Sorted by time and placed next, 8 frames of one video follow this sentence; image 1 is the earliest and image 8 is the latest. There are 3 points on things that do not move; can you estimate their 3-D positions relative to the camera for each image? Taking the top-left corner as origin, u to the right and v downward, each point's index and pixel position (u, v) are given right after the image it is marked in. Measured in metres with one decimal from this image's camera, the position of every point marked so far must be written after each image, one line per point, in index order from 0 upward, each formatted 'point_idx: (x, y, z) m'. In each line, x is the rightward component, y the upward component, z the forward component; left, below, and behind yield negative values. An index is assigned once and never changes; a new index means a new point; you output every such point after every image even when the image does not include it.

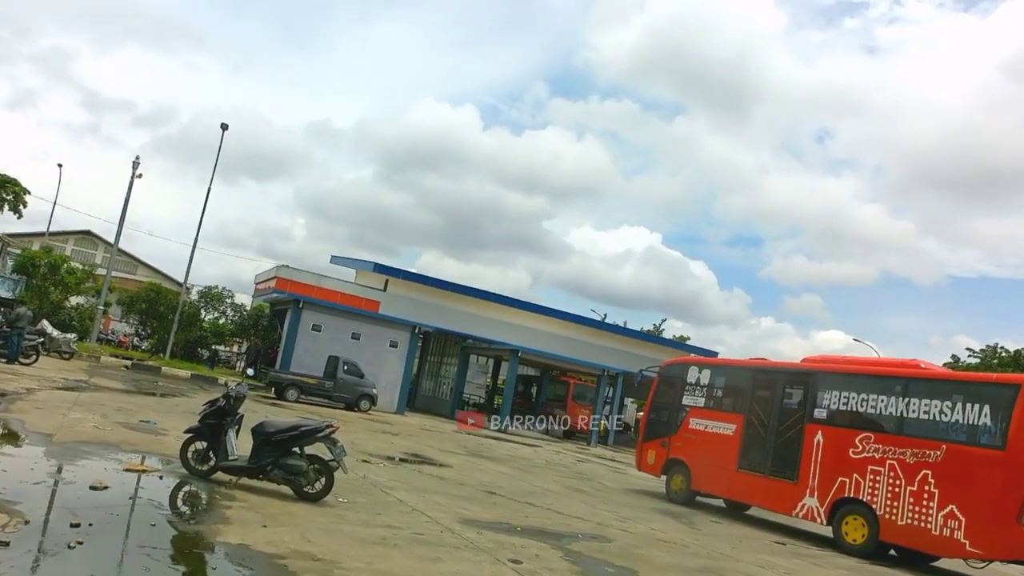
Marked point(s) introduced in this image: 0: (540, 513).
0: (+0.4, -3.0, +10.3) m
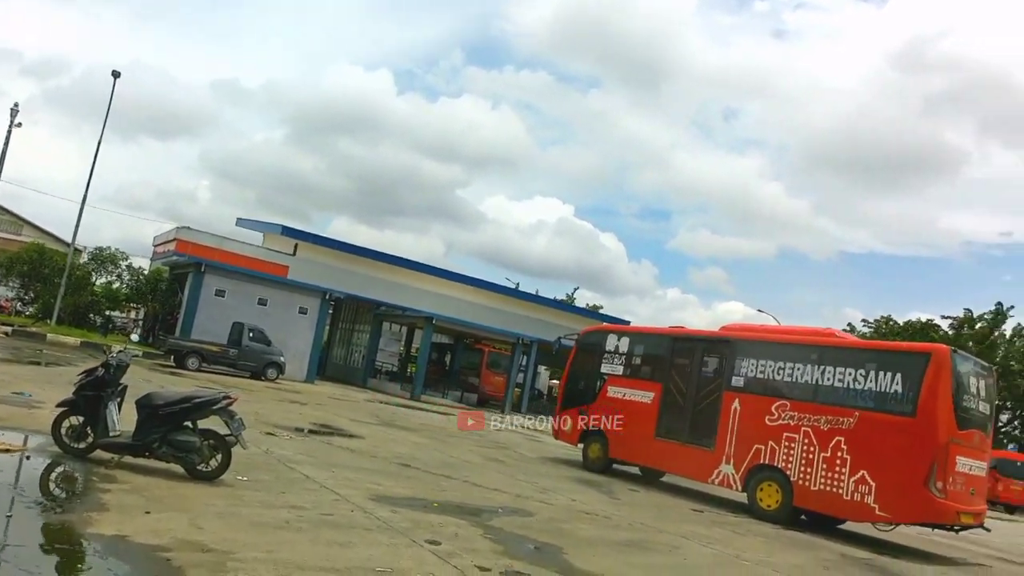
0: (-0.7, -2.5, +9.8) m
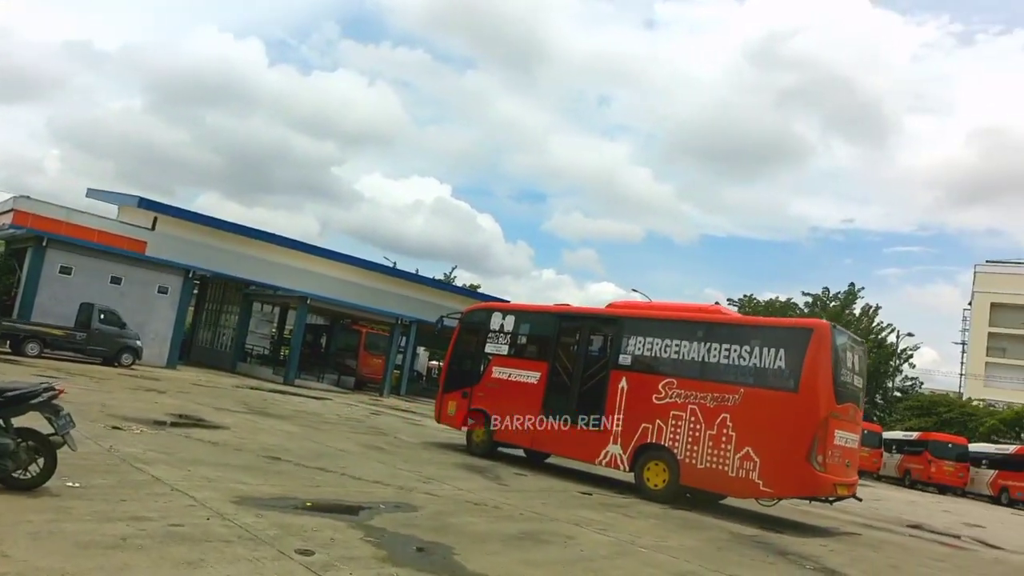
0: (-2.1, -2.2, +9.0) m
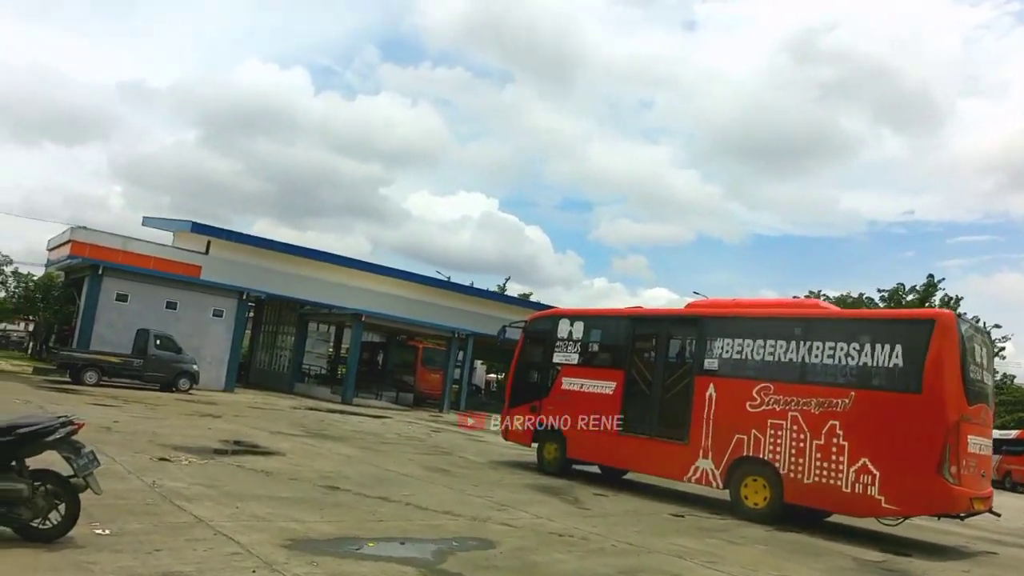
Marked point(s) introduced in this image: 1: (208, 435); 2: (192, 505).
0: (-1.2, -2.3, +8.0) m
1: (-5.1, -2.5, +13.0) m
2: (-3.0, -2.0, +7.1) m
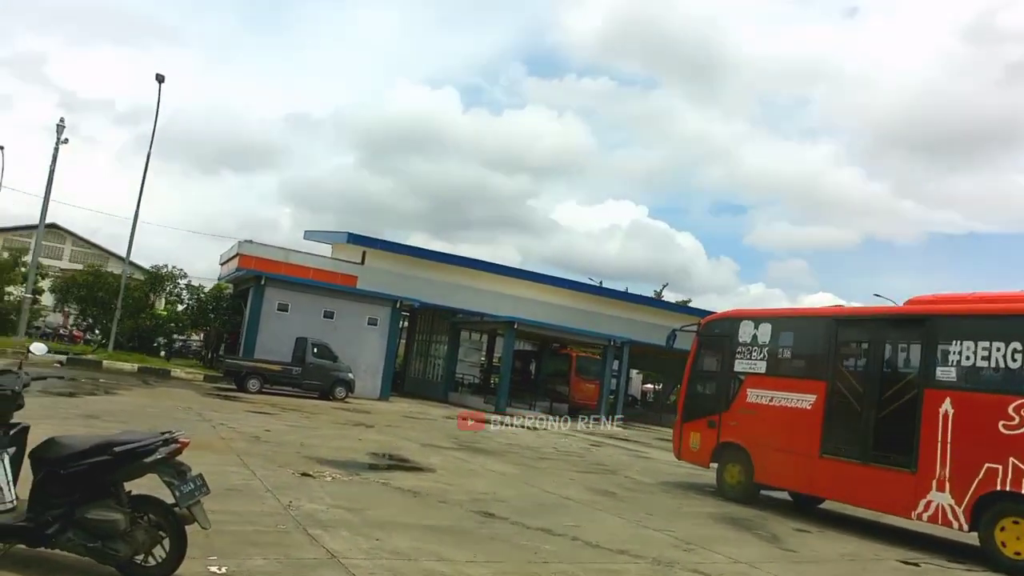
0: (+0.4, -2.2, +6.5) m
1: (-2.4, -2.5, +12.2) m
2: (-1.5, -1.9, +6.1) m
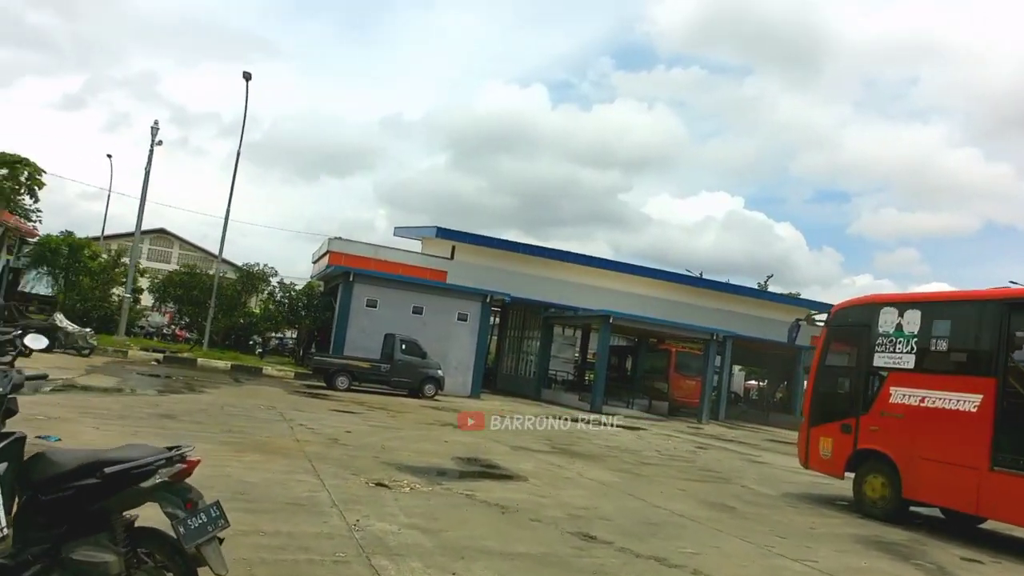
0: (+1.2, -2.0, +5.2) m
1: (-1.0, -2.4, +11.2) m
2: (-0.8, -1.8, +5.0) m
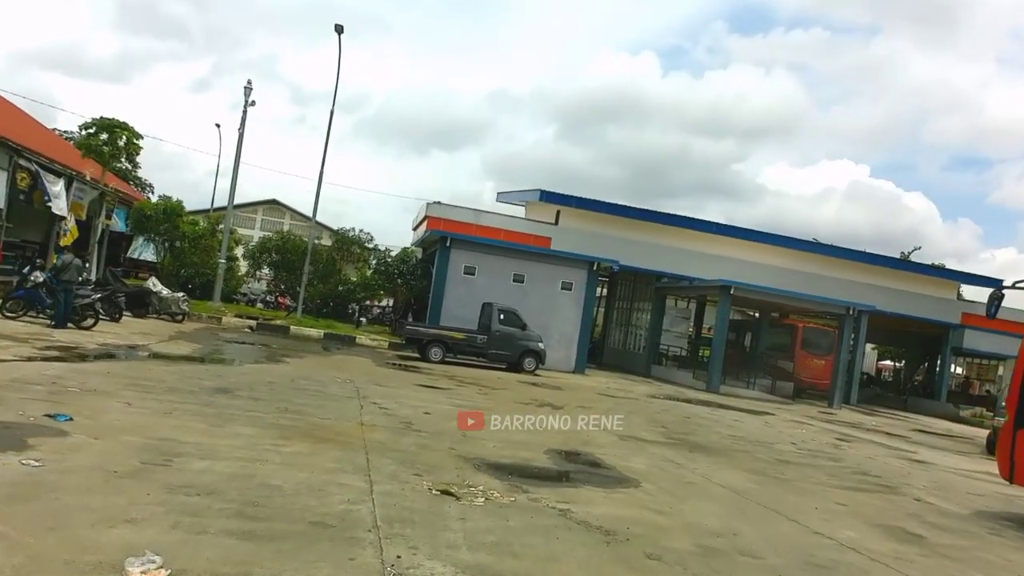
0: (+1.6, -1.7, +3.0) m
1: (+0.3, -1.8, +9.3) m
2: (-0.3, -1.5, +3.1) m
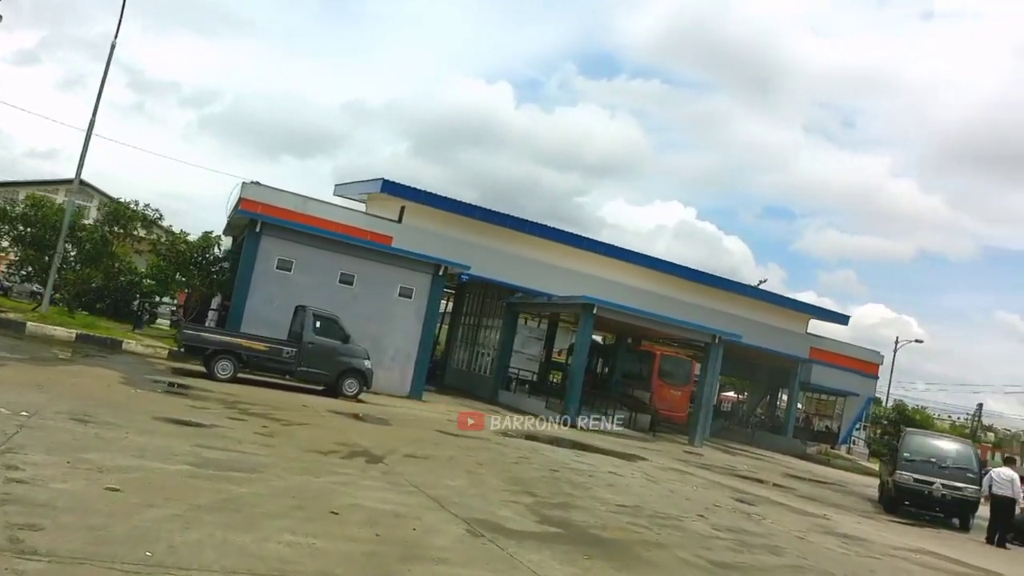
0: (+1.3, -1.6, -1.0) m
1: (-1.2, -1.7, +4.8) m
2: (-0.6, -1.2, -1.4) m
